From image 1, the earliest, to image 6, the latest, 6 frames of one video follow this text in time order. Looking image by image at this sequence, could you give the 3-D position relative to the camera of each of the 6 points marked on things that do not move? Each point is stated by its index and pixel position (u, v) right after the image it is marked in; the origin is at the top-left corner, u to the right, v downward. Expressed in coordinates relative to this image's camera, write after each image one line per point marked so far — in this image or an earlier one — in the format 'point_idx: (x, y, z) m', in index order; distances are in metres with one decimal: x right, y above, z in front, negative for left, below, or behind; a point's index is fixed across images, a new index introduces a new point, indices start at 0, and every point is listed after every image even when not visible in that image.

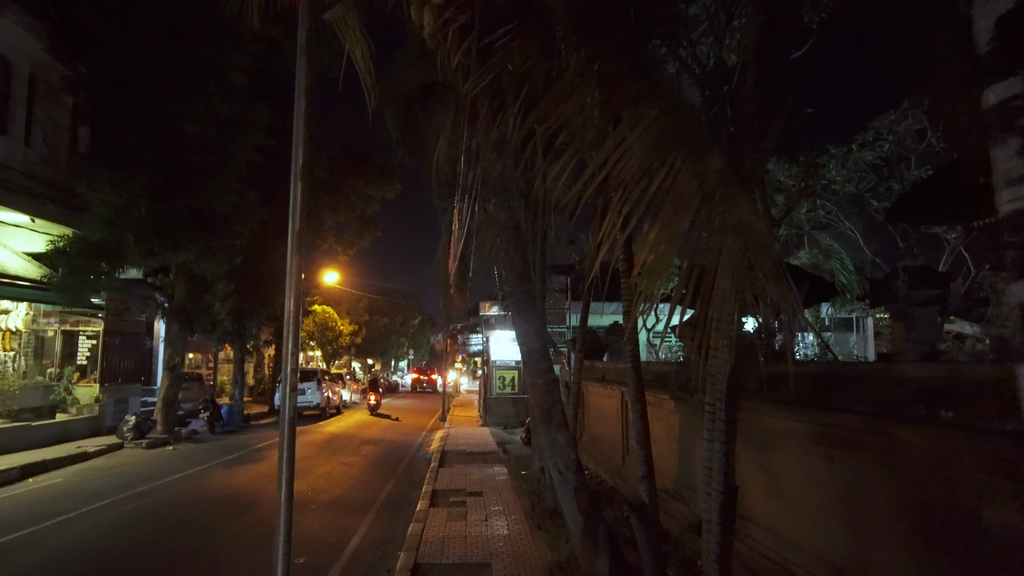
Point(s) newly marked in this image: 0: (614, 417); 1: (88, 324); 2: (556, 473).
0: (+1.5, -1.8, +9.1) m
1: (-11.5, -1.0, +17.5) m
2: (+0.4, -1.6, +5.4) m
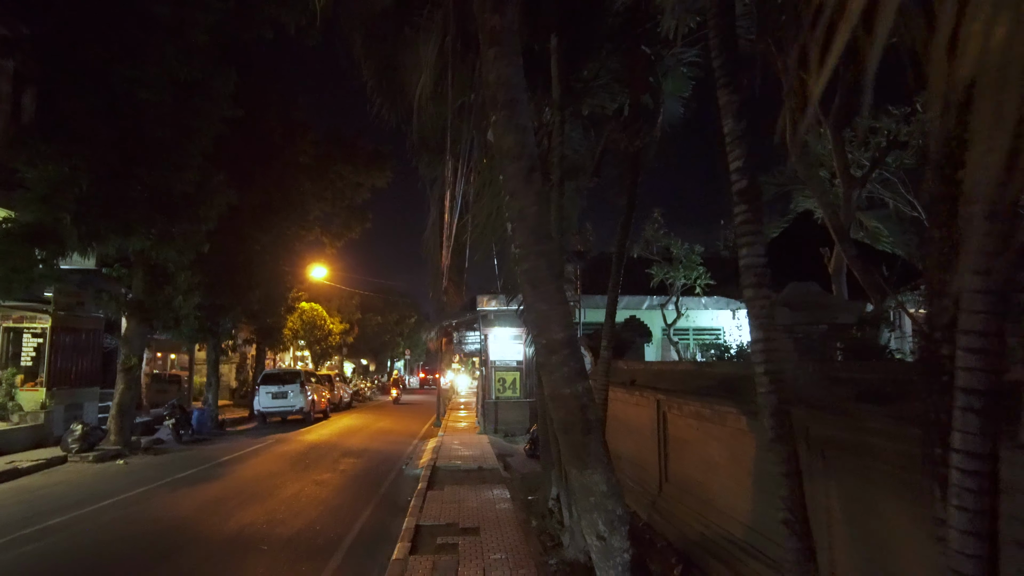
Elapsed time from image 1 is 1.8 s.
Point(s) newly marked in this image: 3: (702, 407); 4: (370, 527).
0: (+1.5, -1.6, +7.2) m
1: (-11.5, -0.8, +15.6) m
2: (+0.4, -1.3, +3.5) m
3: (+1.7, -1.1, +5.7) m
4: (-1.8, -3.1, +8.4) m
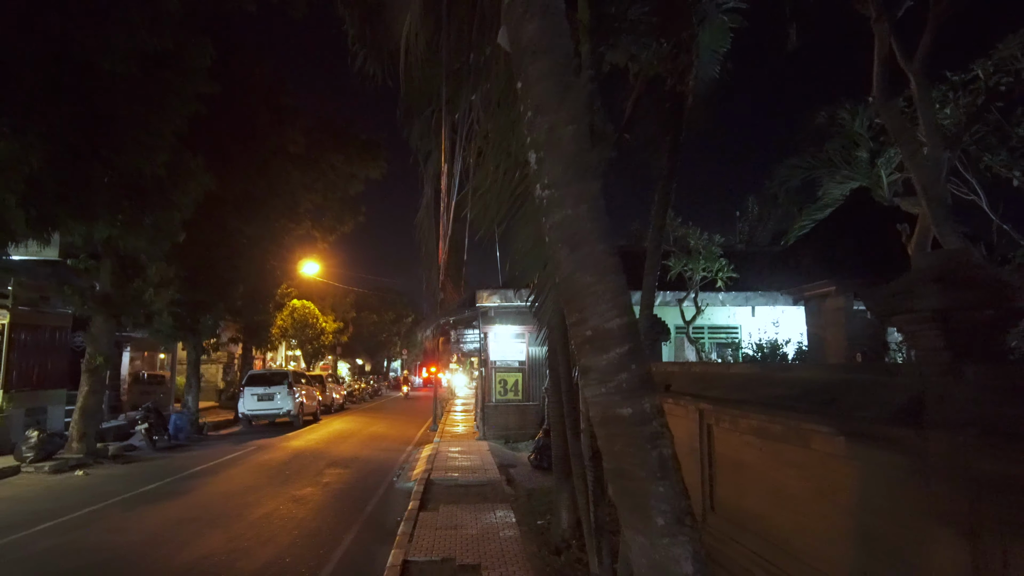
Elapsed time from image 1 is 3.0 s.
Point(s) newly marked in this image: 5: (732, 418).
0: (+1.6, -1.5, +5.9) m
1: (-11.4, -0.6, +14.2) m
2: (+0.5, -1.2, +2.2) m
3: (+1.8, -0.9, +4.4) m
4: (-1.8, -2.9, +7.1) m
5: (+1.7, -1.0, +5.0) m
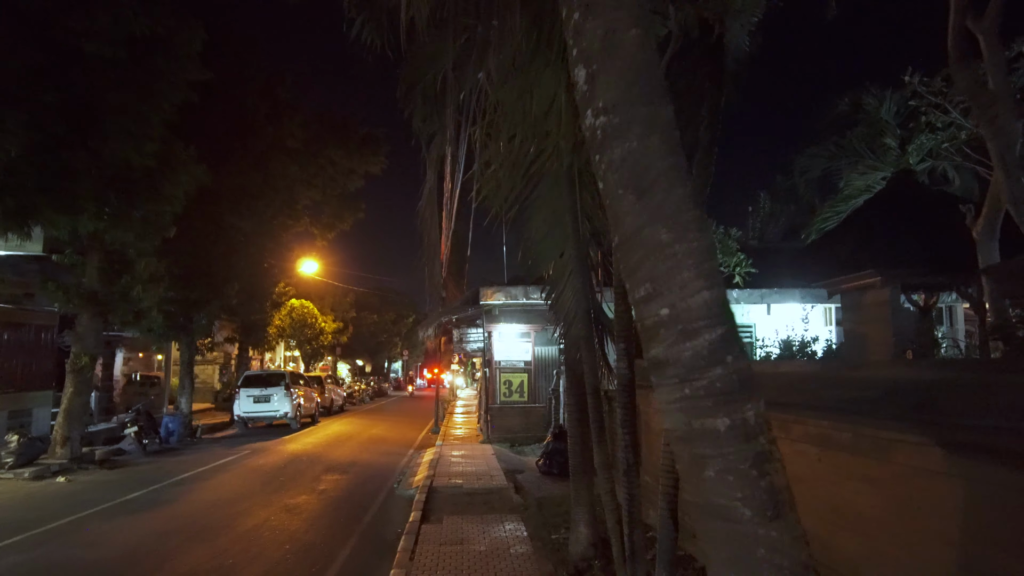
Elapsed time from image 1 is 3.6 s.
0: (+1.7, -1.4, +5.2) m
1: (-11.3, -0.6, +13.6) m
2: (+0.6, -1.1, +1.6) m
3: (+1.9, -0.8, +3.8) m
4: (-1.6, -2.9, +6.4) m
5: (+1.8, -0.9, +4.3) m
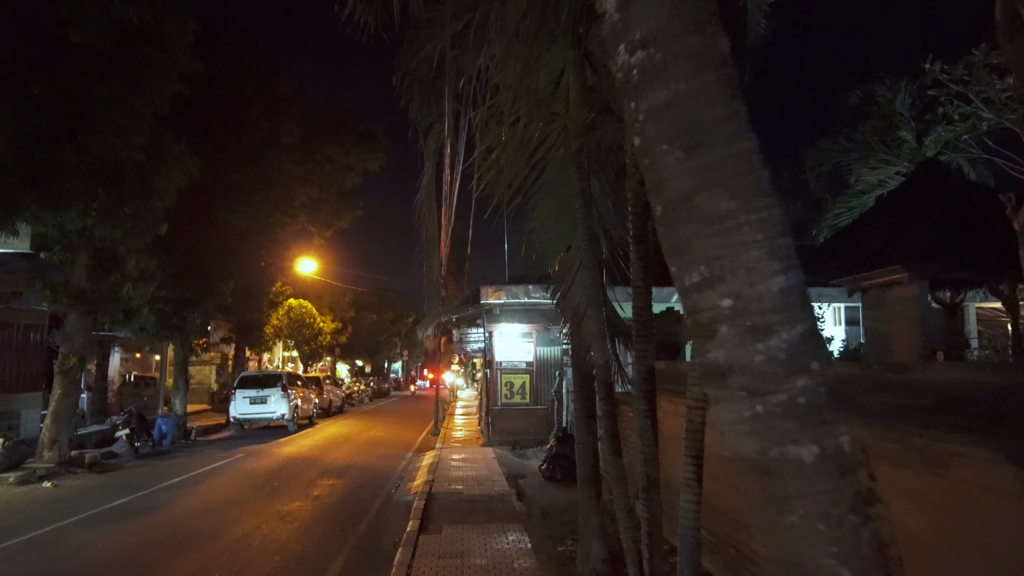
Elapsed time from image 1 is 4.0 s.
0: (+1.8, -1.3, +4.8) m
1: (-11.3, -0.5, +13.2) m
2: (+0.7, -1.1, +1.2) m
3: (+1.9, -0.8, +3.4) m
4: (-1.6, -2.8, +6.0) m
5: (+1.8, -0.9, +3.9) m
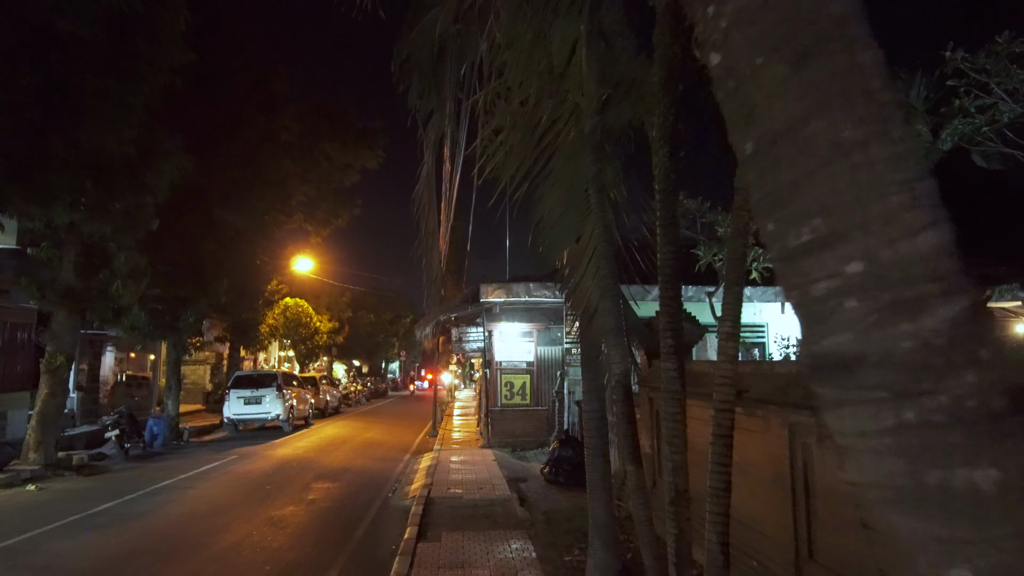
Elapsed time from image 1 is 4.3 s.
0: (+1.8, -1.3, +4.5) m
1: (-11.3, -0.5, +12.8) m
2: (+0.7, -1.0, +0.8) m
3: (+2.0, -0.8, +3.1) m
4: (-1.6, -2.8, +5.7) m
5: (+1.9, -0.8, +3.6) m
